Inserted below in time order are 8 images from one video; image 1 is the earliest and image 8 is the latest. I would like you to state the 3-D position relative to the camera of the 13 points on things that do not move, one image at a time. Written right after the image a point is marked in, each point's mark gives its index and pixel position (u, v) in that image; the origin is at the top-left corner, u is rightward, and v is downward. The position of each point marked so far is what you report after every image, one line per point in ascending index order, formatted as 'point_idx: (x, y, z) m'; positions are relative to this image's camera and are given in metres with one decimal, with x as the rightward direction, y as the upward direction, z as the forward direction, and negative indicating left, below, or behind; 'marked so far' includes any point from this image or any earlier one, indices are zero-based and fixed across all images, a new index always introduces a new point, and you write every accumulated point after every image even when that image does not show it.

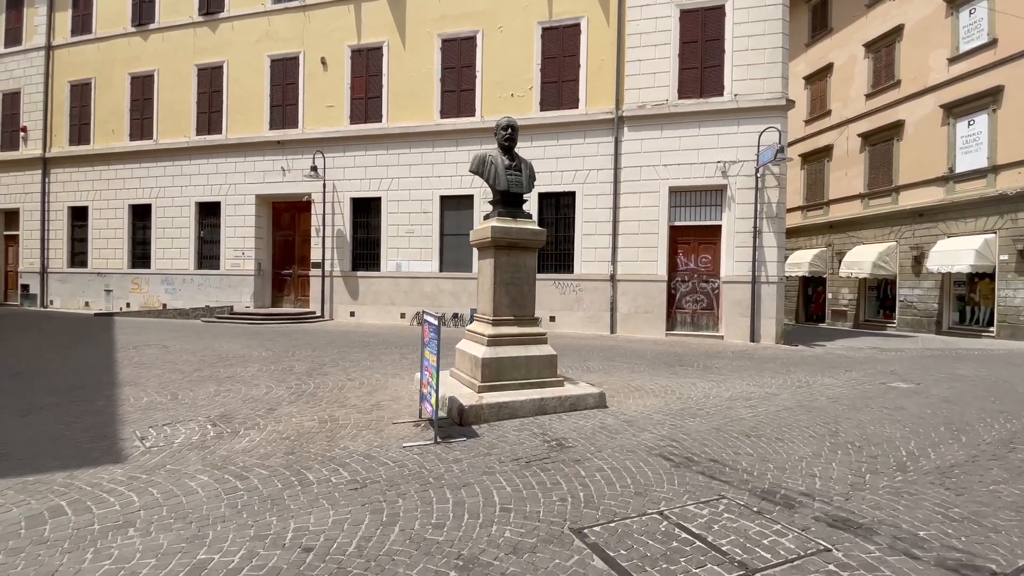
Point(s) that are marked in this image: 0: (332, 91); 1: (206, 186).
0: (-6.4, +7.0, +17.4) m
1: (-11.6, +3.9, +18.6) m
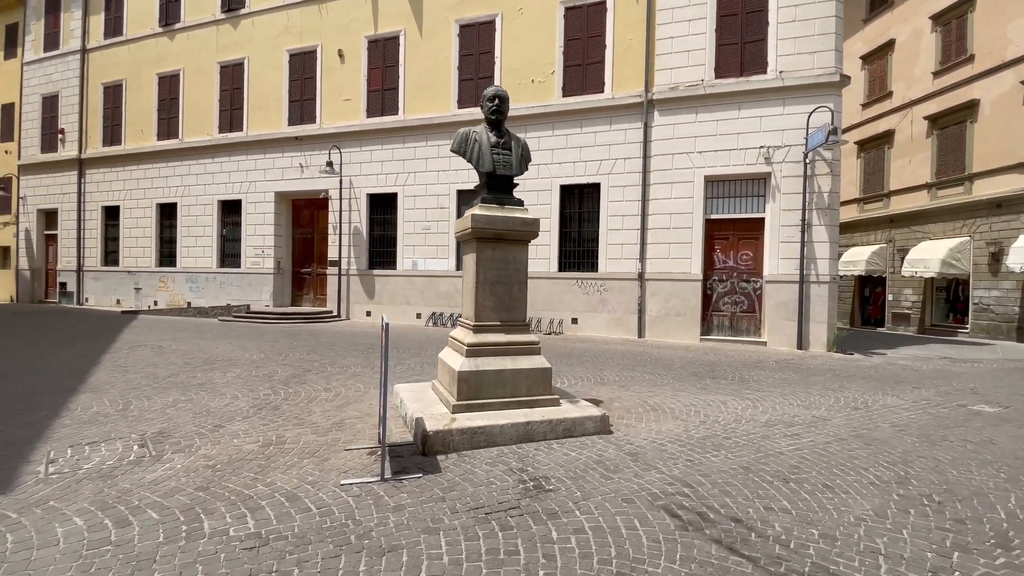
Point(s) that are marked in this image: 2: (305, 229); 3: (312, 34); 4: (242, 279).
0: (-5.6, +7.0, +16.8) m
1: (-10.7, +3.9, +18.5) m
2: (-7.7, +2.2, +18.1) m
3: (-7.1, +9.0, +17.3) m
4: (-10.0, +0.4, +18.1) m
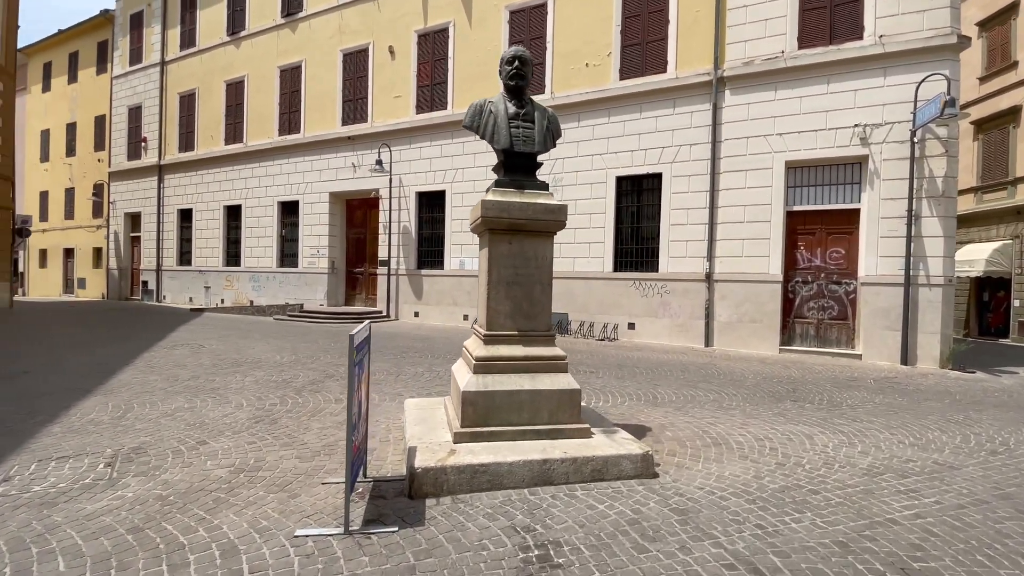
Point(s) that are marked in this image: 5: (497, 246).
0: (-3.8, +7.0, +16.5) m
1: (-8.7, +4.0, +18.8) m
2: (-5.7, +2.2, +18.1) m
3: (-5.2, +9.0, +17.2) m
4: (-8.0, +0.4, +18.4) m
5: (-0.1, +0.4, +4.4) m
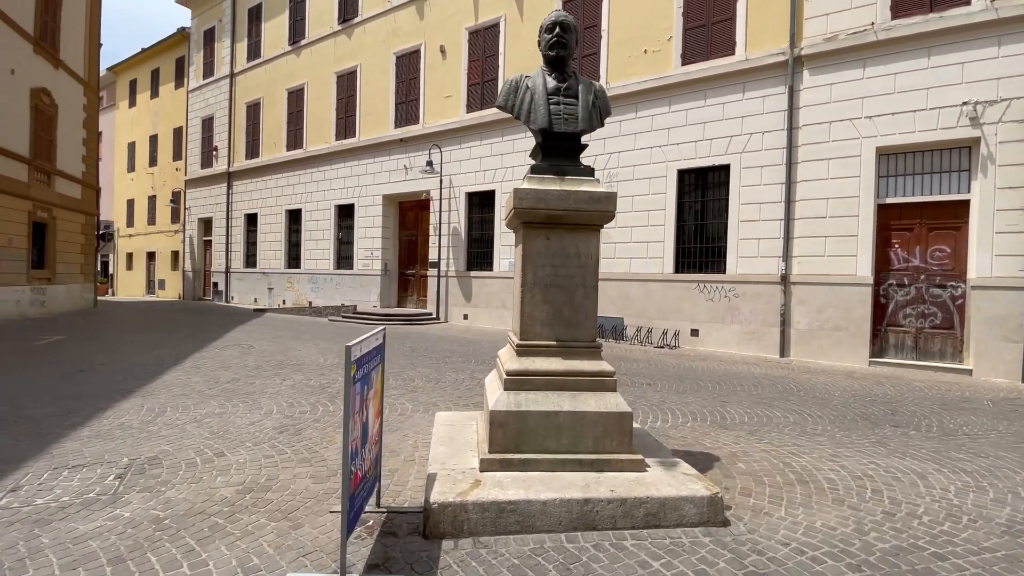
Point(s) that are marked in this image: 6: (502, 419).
0: (-2.1, +7.0, +16.3) m
1: (-6.7, +3.9, +19.1) m
2: (-3.8, +2.1, +18.0) m
3: (-3.3, +8.9, +17.1) m
4: (-6.0, +0.3, +18.6) m
5: (+0.2, +0.4, +3.8) m
6: (-0.1, -0.9, +3.5) m
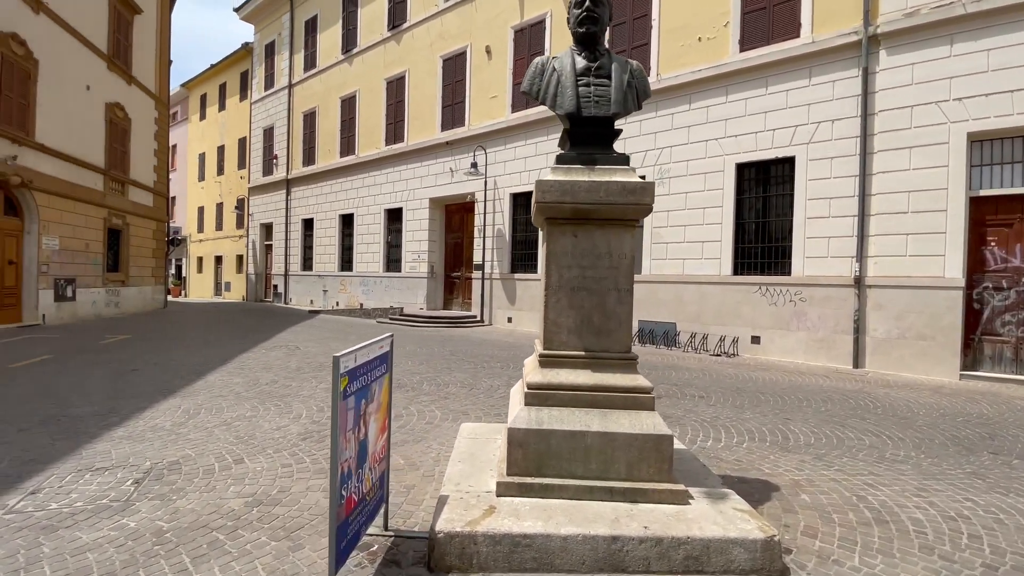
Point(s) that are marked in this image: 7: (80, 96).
0: (-0.5, +6.9, +16.1) m
1: (-4.8, +3.8, +19.4) m
2: (-2.1, +2.0, +18.0) m
3: (-1.7, +8.8, +17.0) m
4: (-4.2, +0.2, +18.8) m
5: (+0.3, +0.3, +3.4) m
6: (+0.1, -1.0, +3.1) m
7: (-11.8, +5.2, +13.3) m
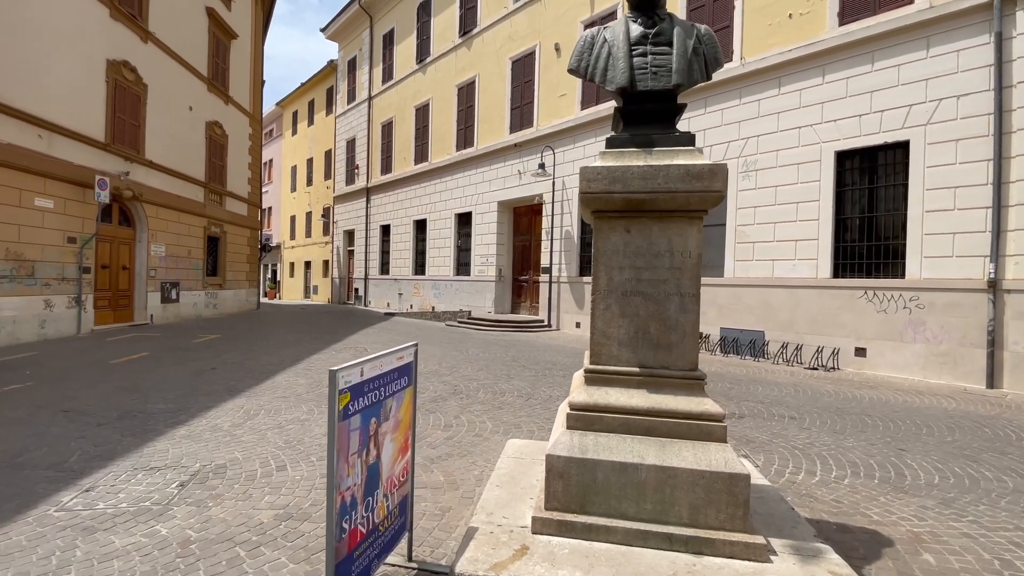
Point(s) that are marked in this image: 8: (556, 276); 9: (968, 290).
0: (+1.7, +6.8, +15.7) m
1: (-2.0, +3.7, +19.5) m
2: (+0.5, +1.9, +17.7) m
3: (+0.7, +8.7, +16.8) m
4: (-1.6, +0.1, +18.8) m
5: (+0.6, +0.3, +2.9) m
6: (+0.3, -1.0, +2.7) m
7: (-9.8, +5.1, +14.6) m
8: (+1.4, +0.4, +15.5) m
9: (+7.8, 0.0, +8.3) m
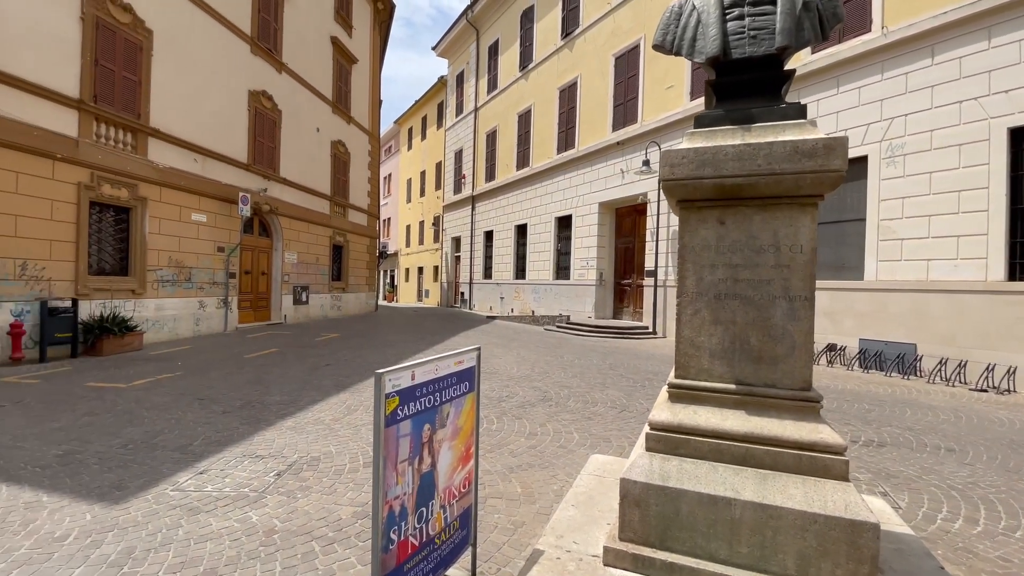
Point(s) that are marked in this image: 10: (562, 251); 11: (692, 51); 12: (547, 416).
0: (+4.9, +6.6, +14.8) m
1: (+2.0, +3.5, +19.3) m
2: (+4.1, +1.7, +17.0) m
3: (+4.1, +8.5, +16.1) m
4: (+2.3, -0.1, +18.5) m
5: (+1.0, +0.3, +2.5) m
6: (+0.6, -1.0, +2.4) m
7: (-6.6, +5.0, +16.2) m
8: (+4.5, +0.3, +14.7) m
9: (+9.2, -0.1, +6.3) m
10: (+2.0, +1.5, +19.6) m
11: (+1.0, +1.3, +2.6) m
12: (+0.4, -1.5, +5.7) m
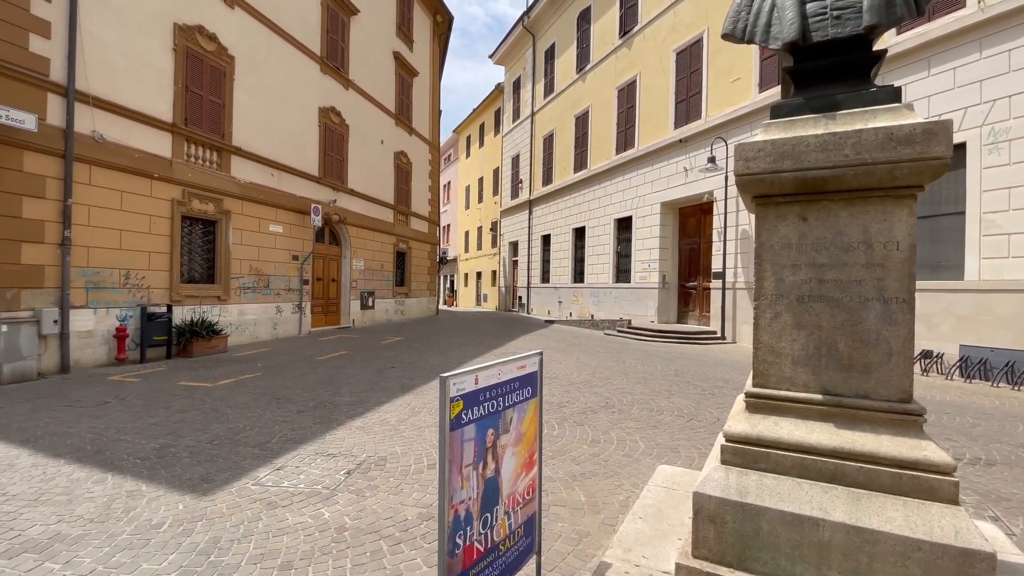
0: (+6.5, +6.5, +14.1) m
1: (+4.3, +3.3, +19.0) m
2: (+6.1, +1.6, +16.4) m
3: (+5.9, +8.5, +15.6) m
4: (+4.5, -0.2, +18.1) m
5: (+1.3, +0.3, +2.3) m
6: (+0.9, -1.0, +2.2) m
7: (-4.7, +4.8, +16.9) m
8: (+6.2, +0.2, +14.0) m
9: (+9.9, -0.1, +5.1) m
10: (+4.3, +1.3, +19.2) m
11: (+1.3, +1.3, +2.5) m
12: (+1.1, -1.5, +5.6) m
